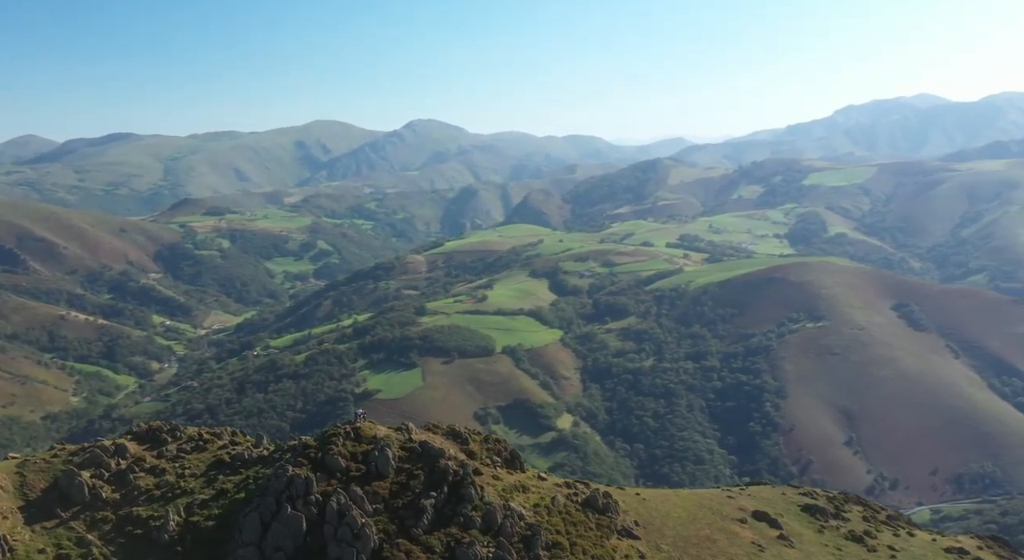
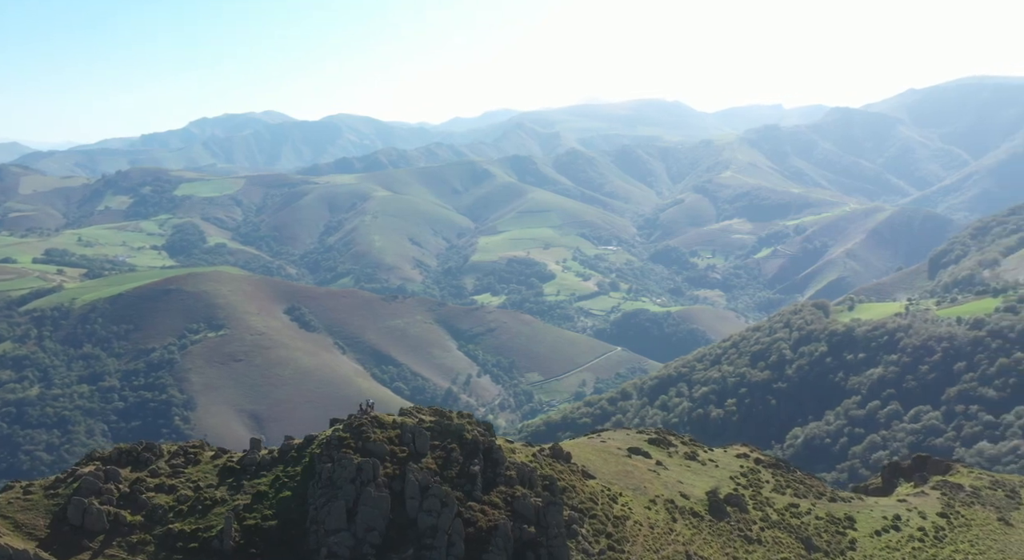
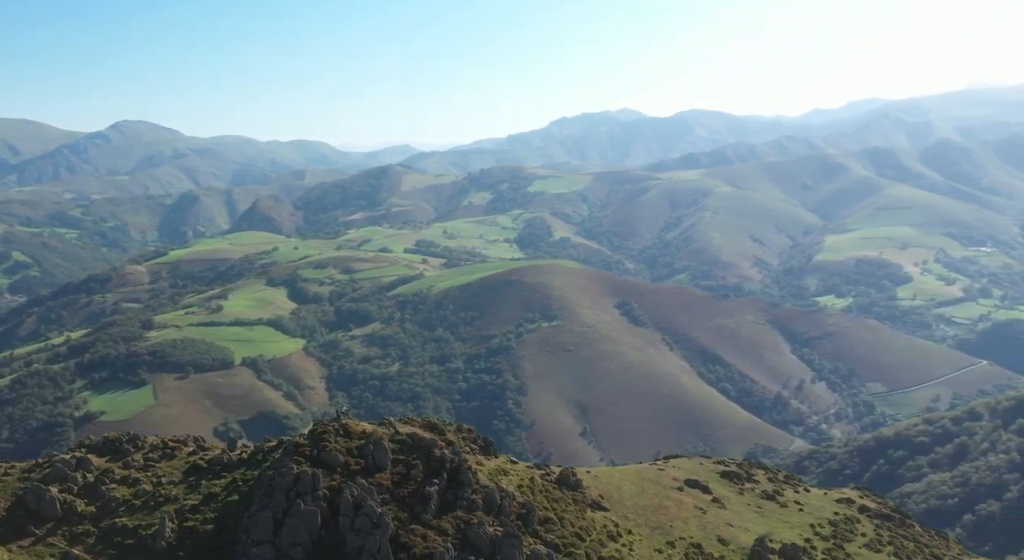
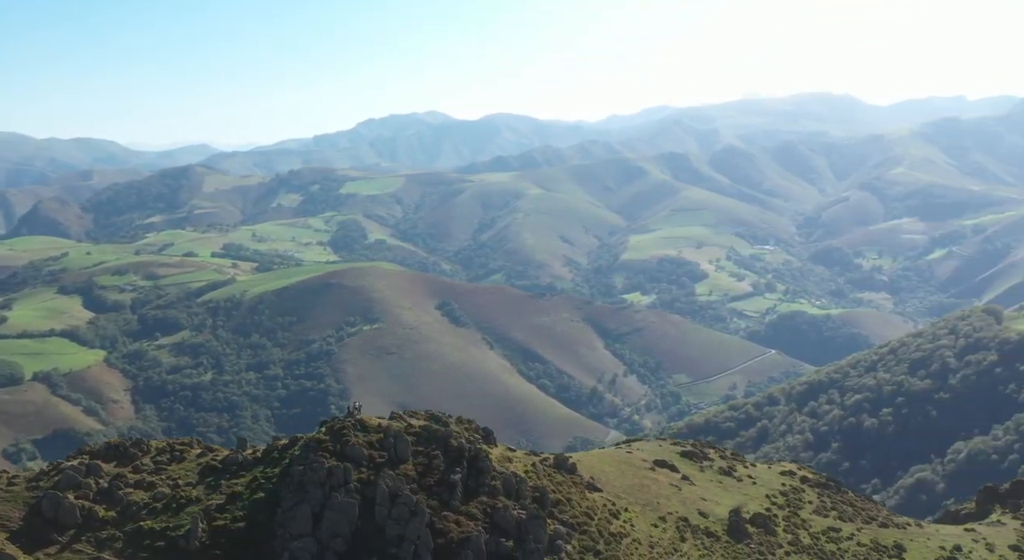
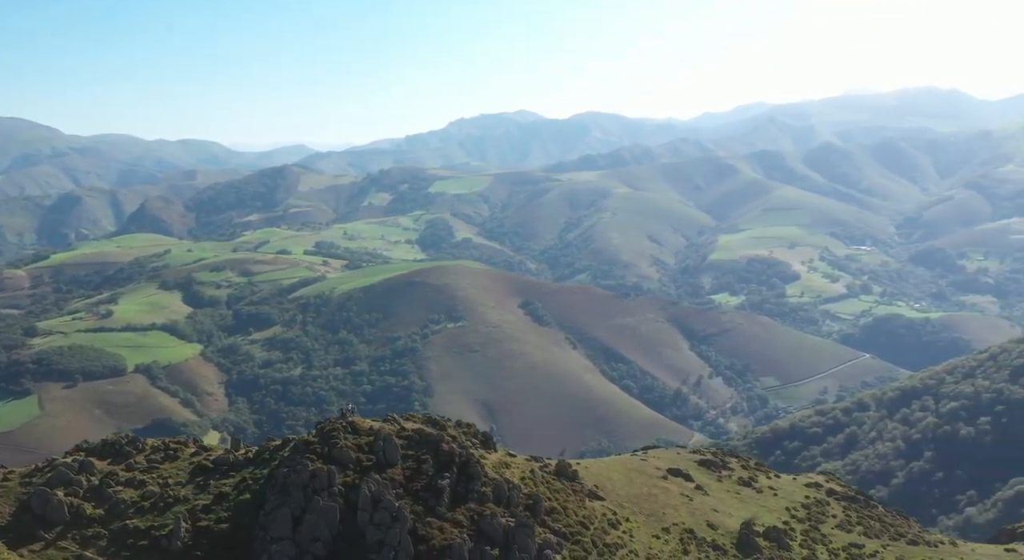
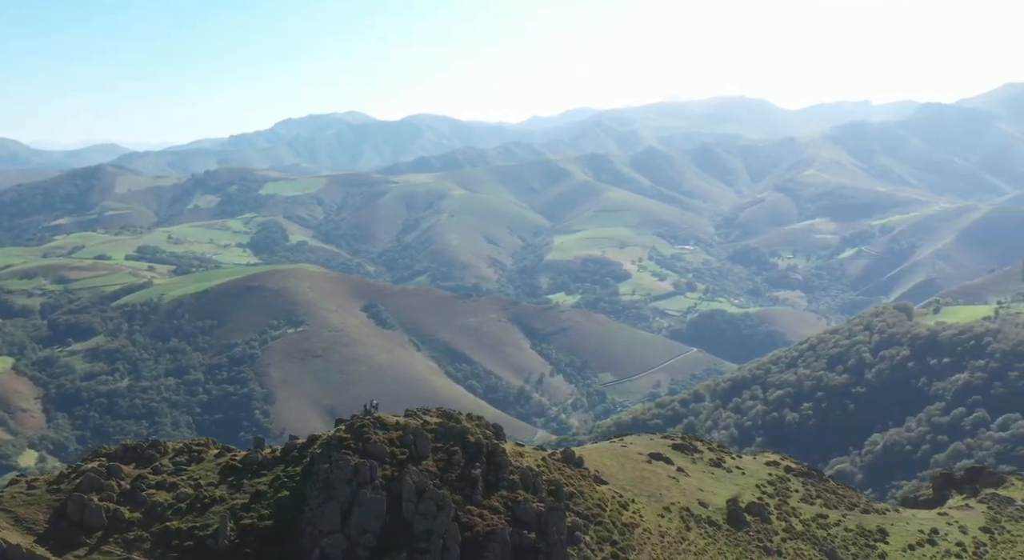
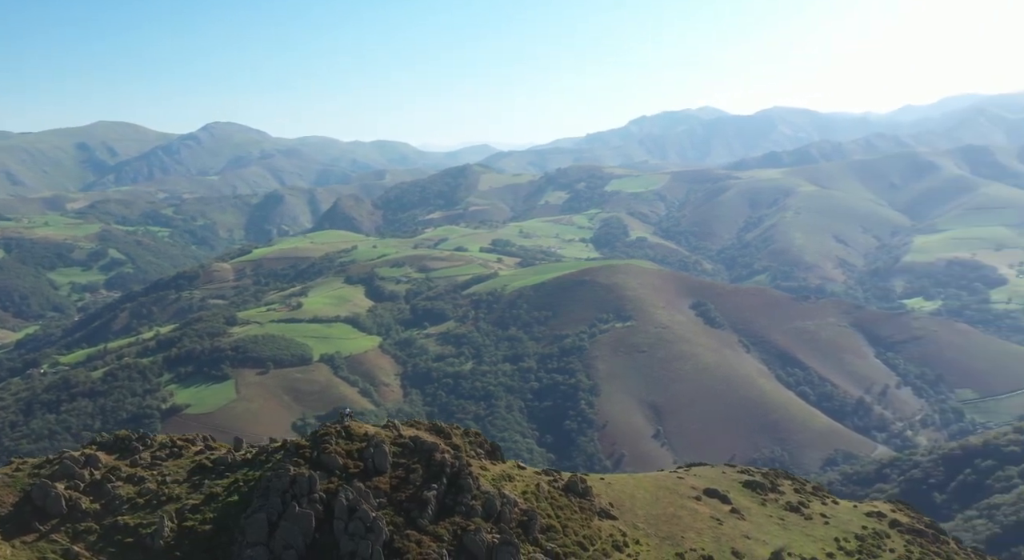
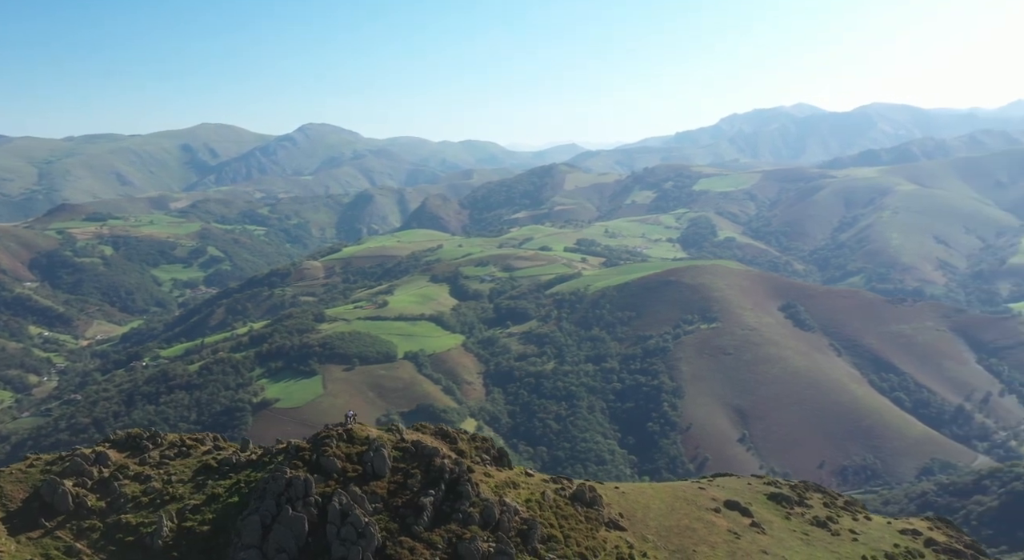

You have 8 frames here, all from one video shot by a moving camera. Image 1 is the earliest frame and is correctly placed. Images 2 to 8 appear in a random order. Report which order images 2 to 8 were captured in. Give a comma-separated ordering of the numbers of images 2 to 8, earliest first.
8, 7, 3, 5, 4, 6, 2
